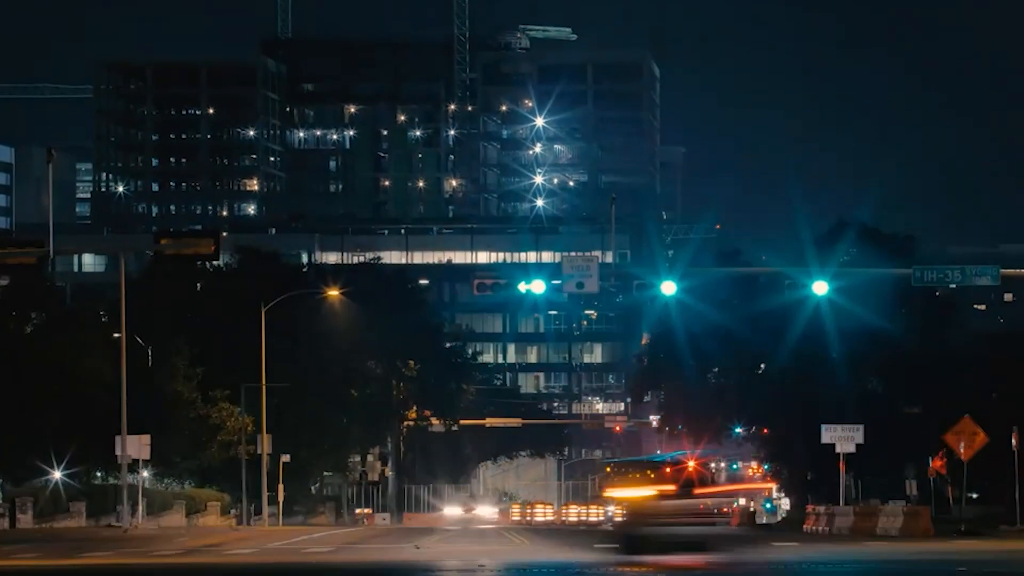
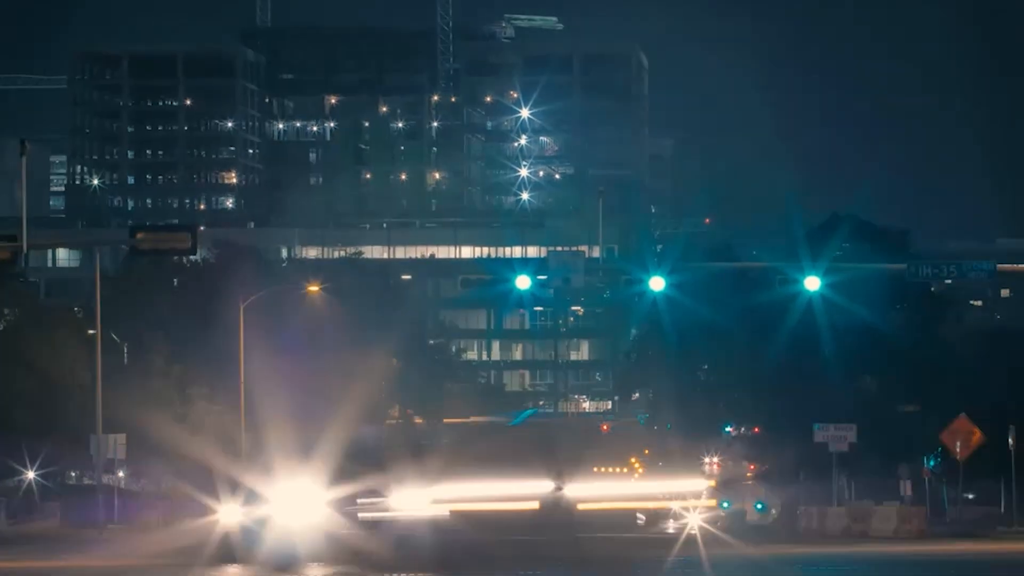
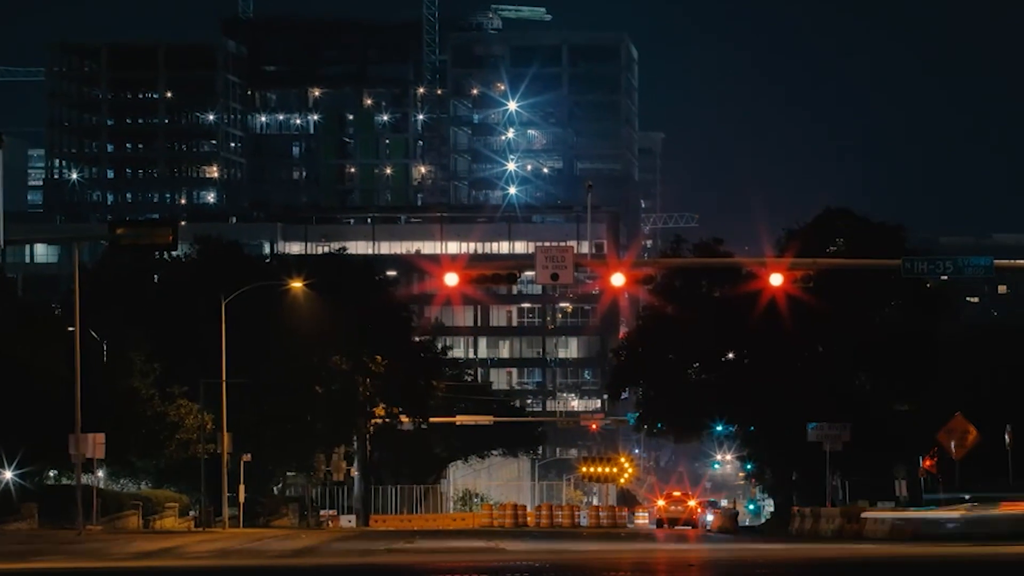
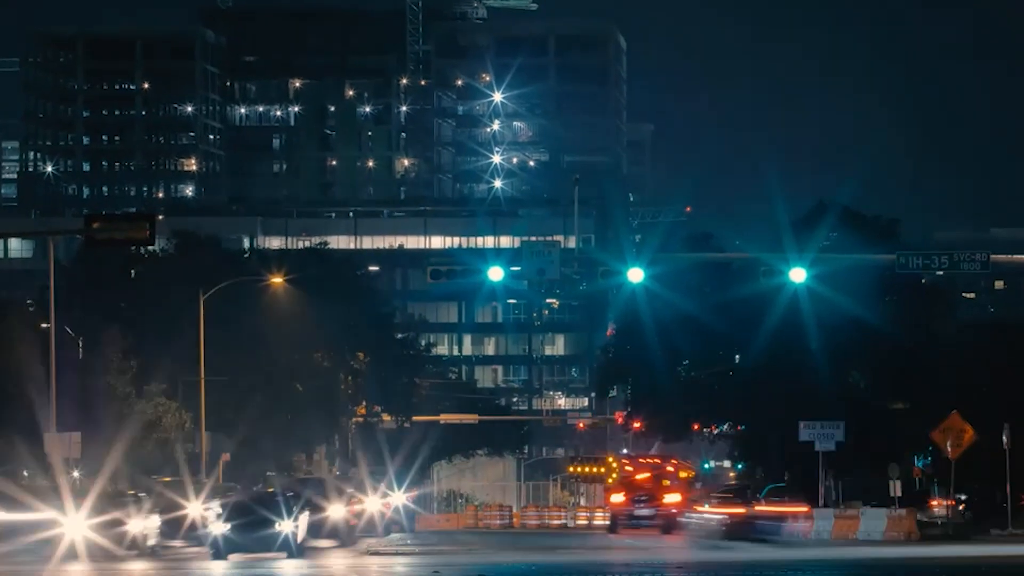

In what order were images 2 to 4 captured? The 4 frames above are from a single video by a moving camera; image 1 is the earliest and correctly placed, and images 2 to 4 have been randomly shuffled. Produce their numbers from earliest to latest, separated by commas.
2, 3, 4
